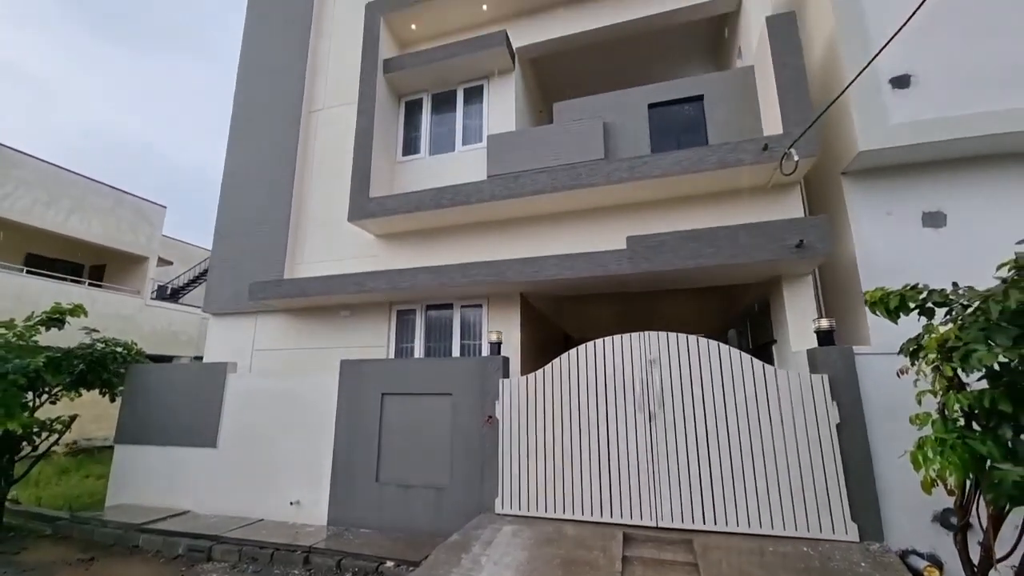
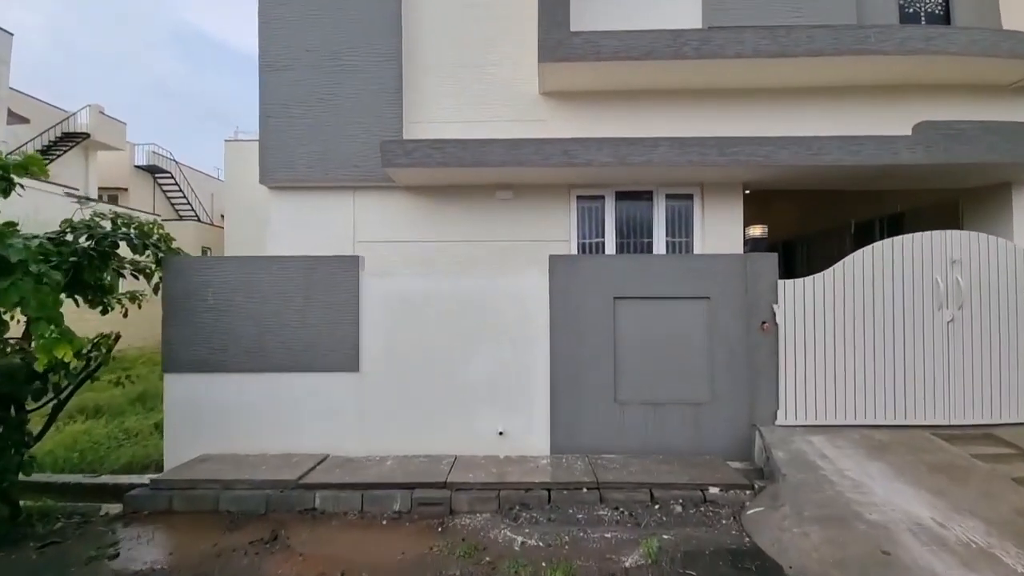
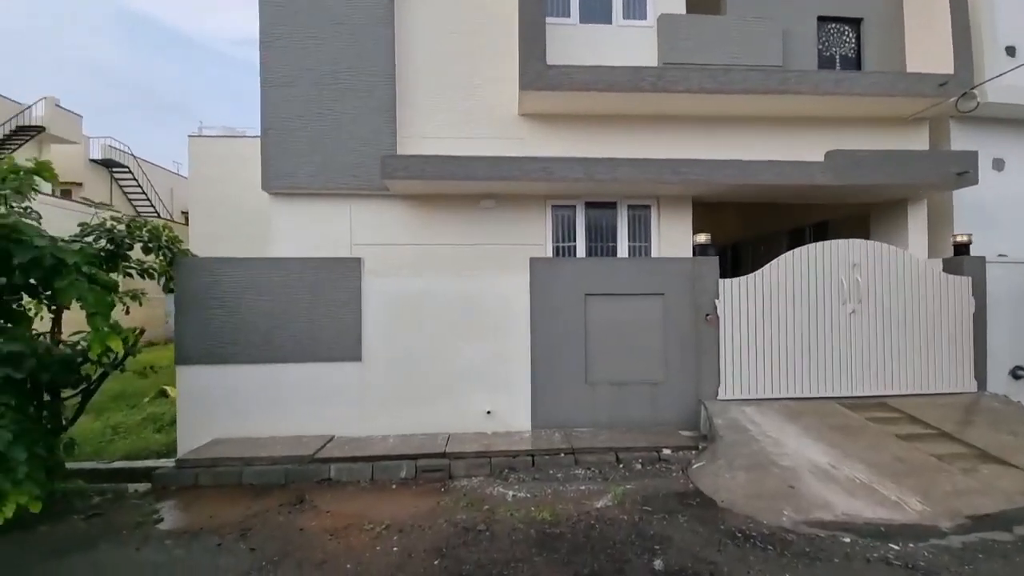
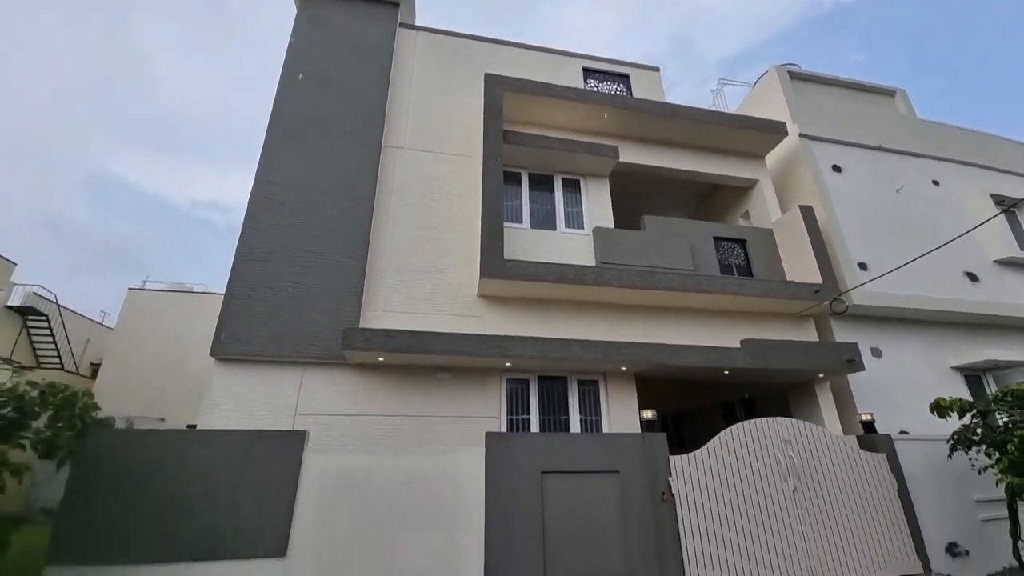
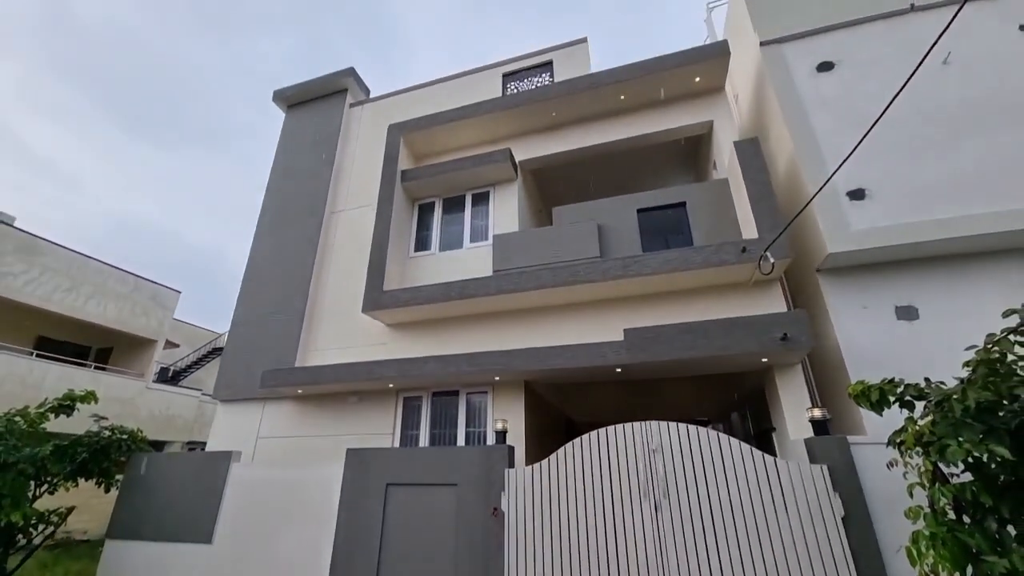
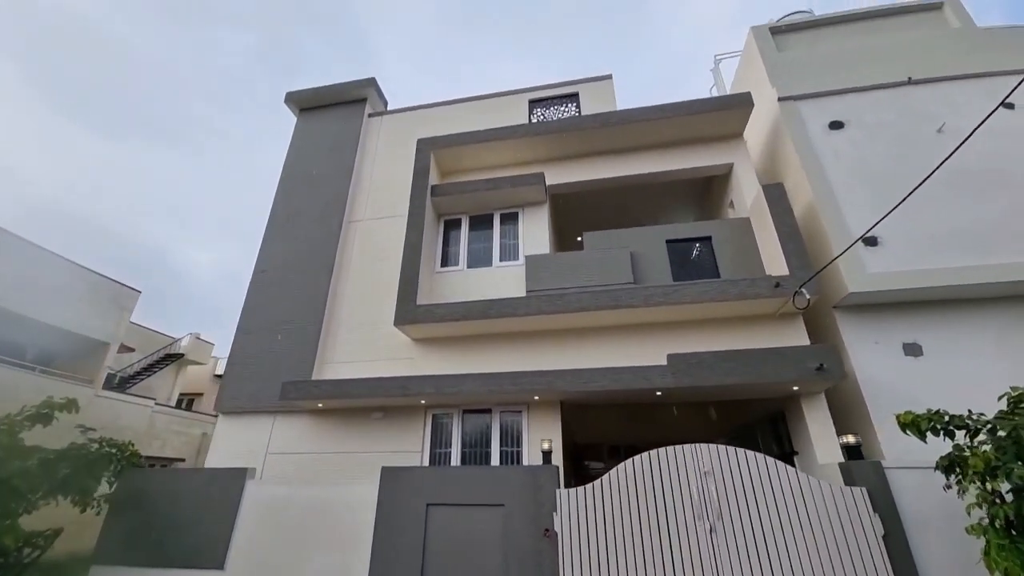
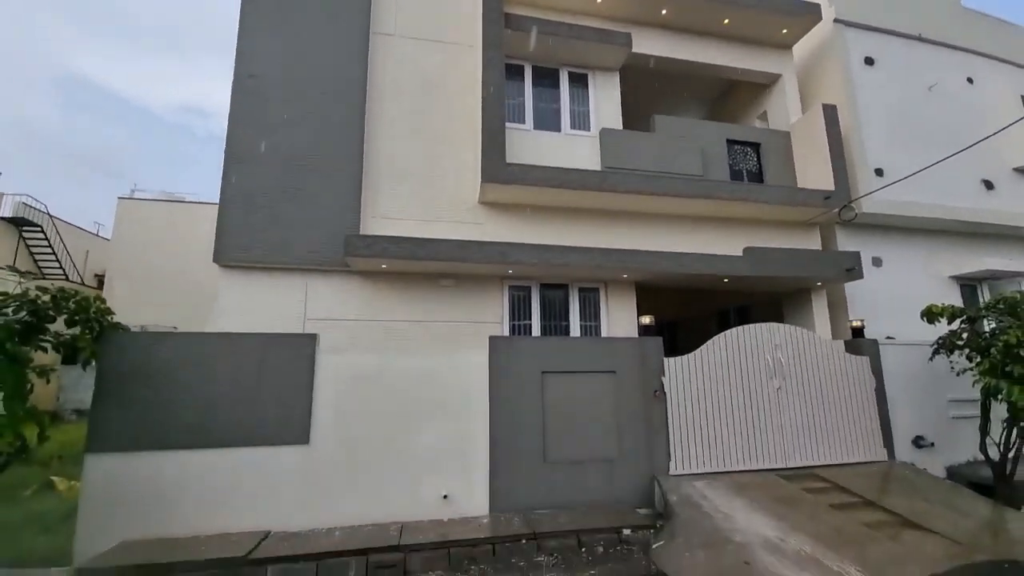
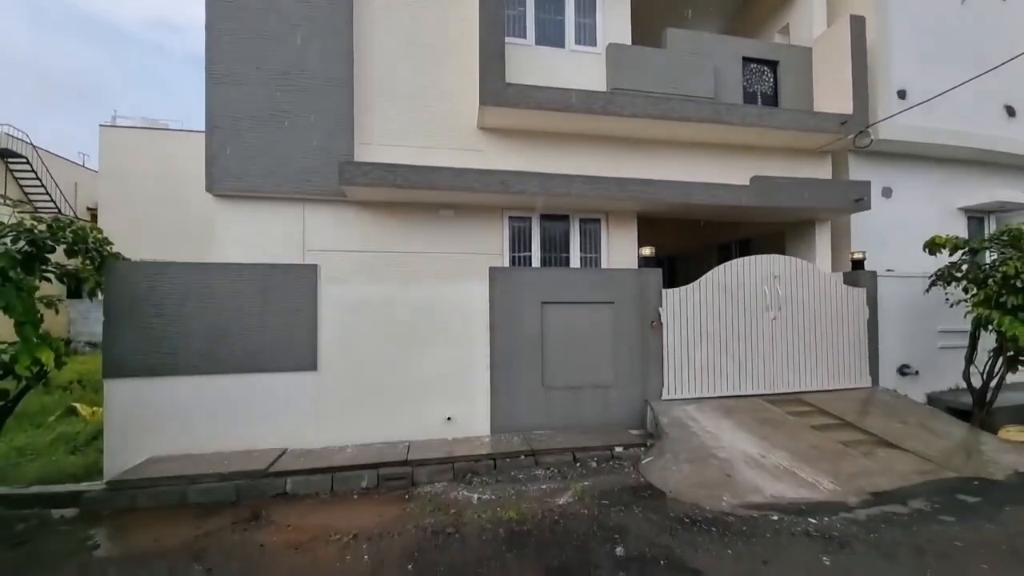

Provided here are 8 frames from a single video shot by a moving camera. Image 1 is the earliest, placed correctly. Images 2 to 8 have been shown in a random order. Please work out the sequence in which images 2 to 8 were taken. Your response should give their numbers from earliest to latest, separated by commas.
5, 6, 4, 7, 8, 3, 2
